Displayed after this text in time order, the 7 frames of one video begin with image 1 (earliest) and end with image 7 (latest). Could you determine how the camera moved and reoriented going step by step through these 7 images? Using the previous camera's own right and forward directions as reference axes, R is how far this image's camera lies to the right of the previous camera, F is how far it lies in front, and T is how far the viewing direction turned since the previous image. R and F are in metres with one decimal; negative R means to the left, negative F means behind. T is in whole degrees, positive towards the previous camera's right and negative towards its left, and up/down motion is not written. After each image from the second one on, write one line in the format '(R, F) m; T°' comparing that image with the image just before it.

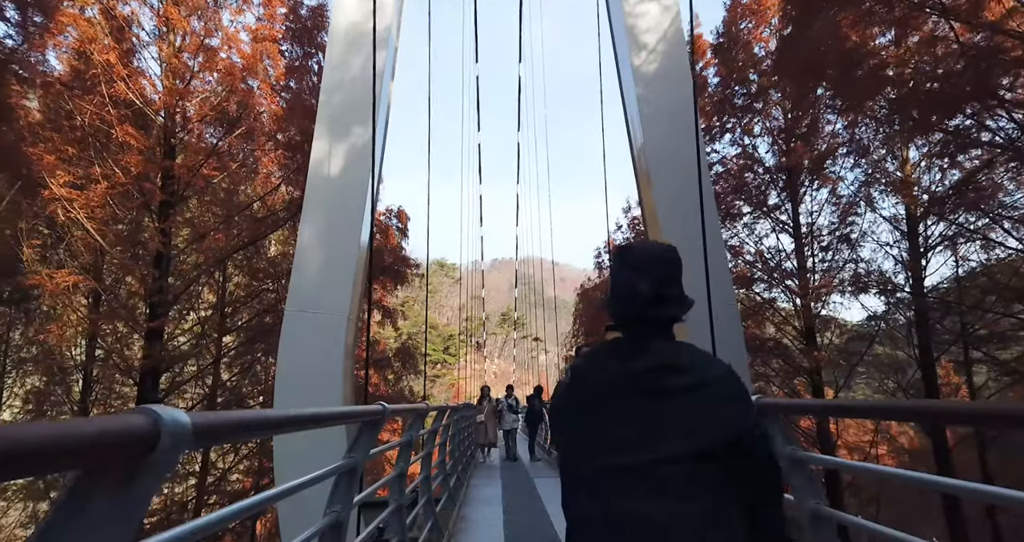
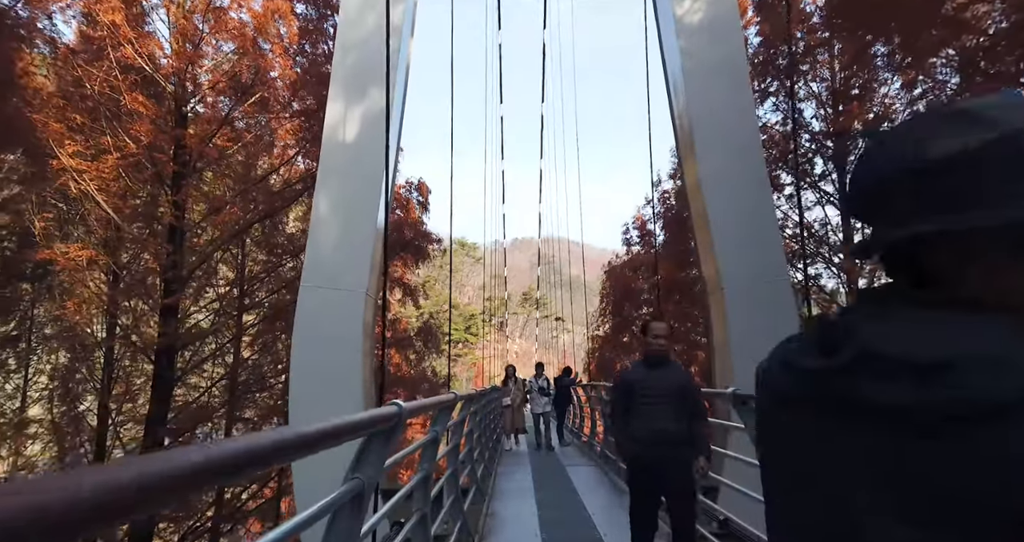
(-0.1, +0.4) m; -2°
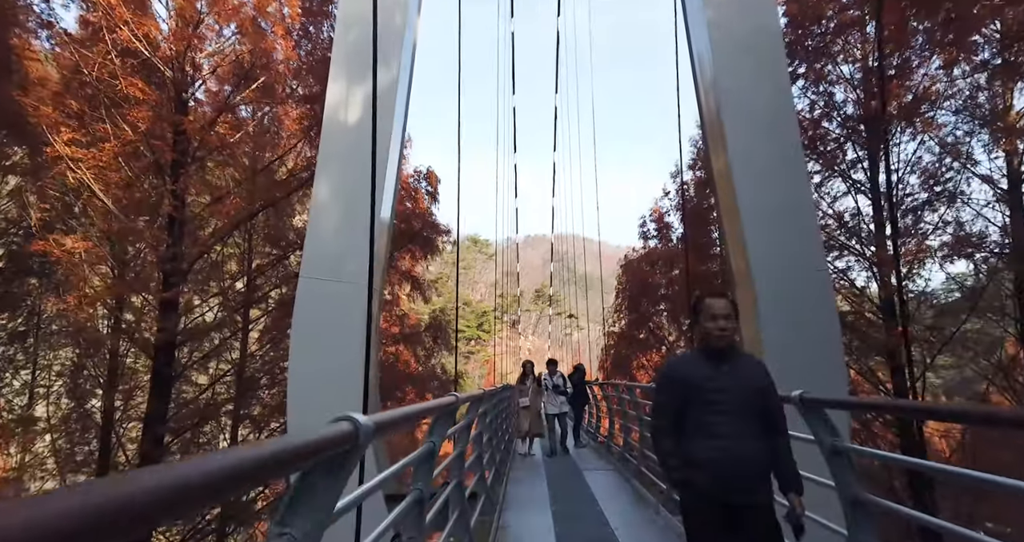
(0.0, +0.4) m; -1°
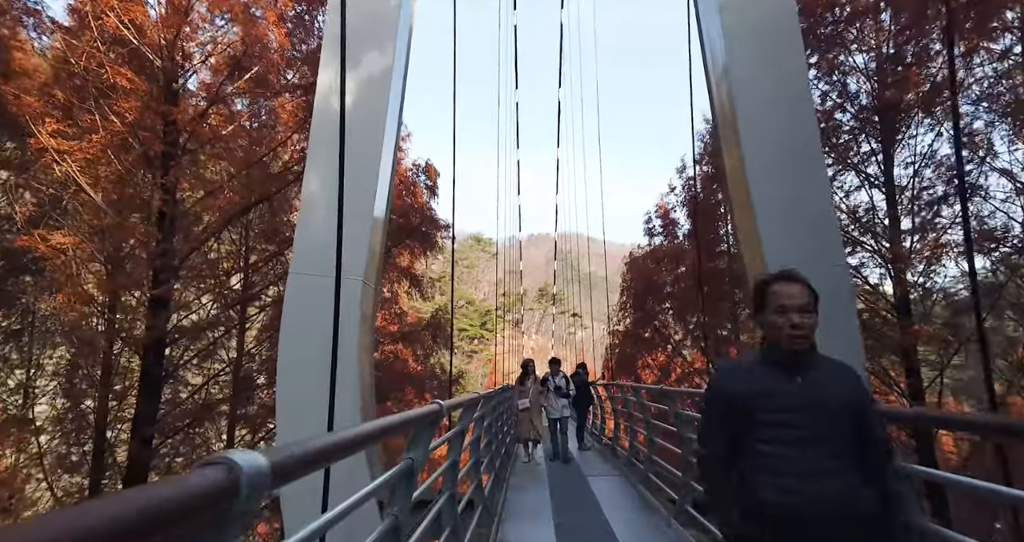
(0.0, +0.3) m; 0°
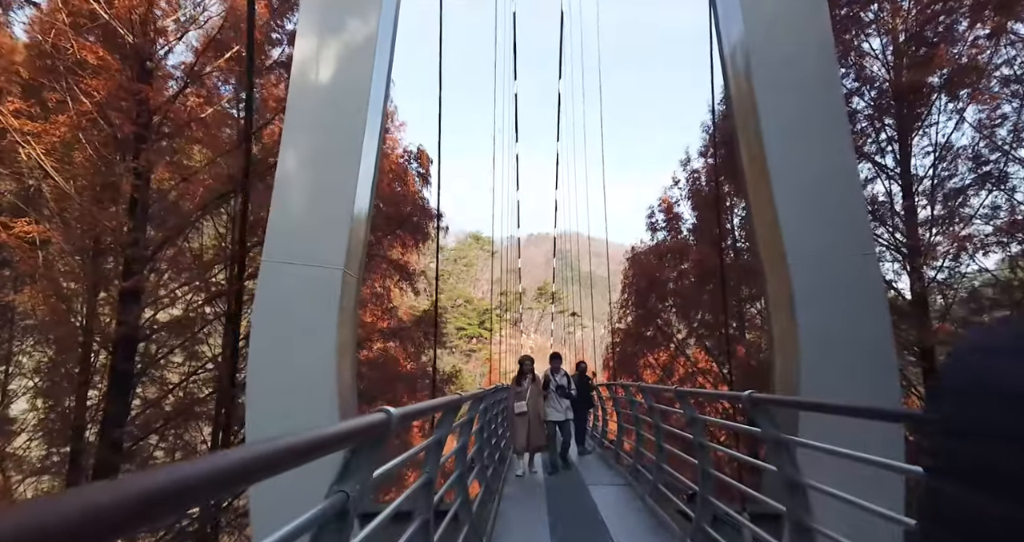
(0.0, +0.4) m; 0°
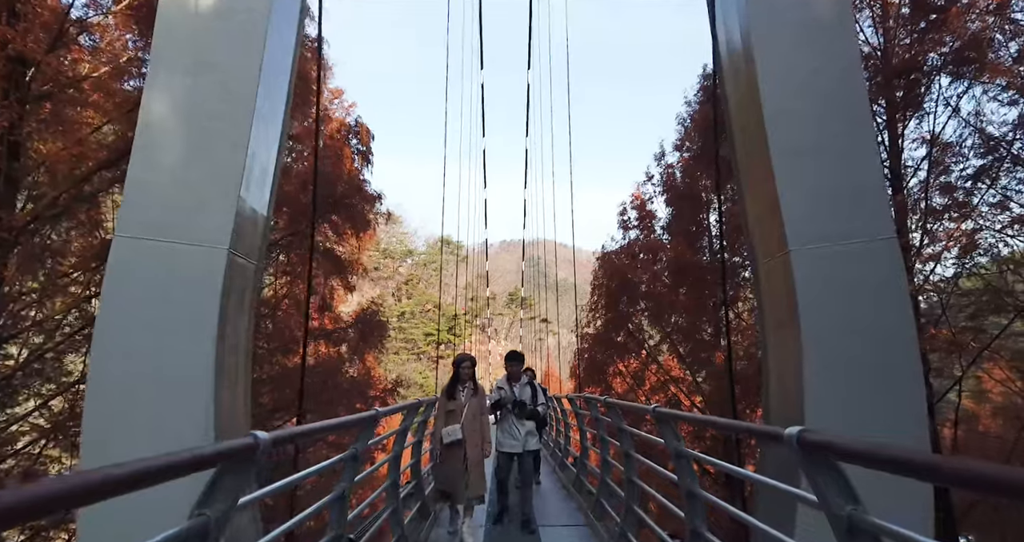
(+0.2, +0.9) m; +3°
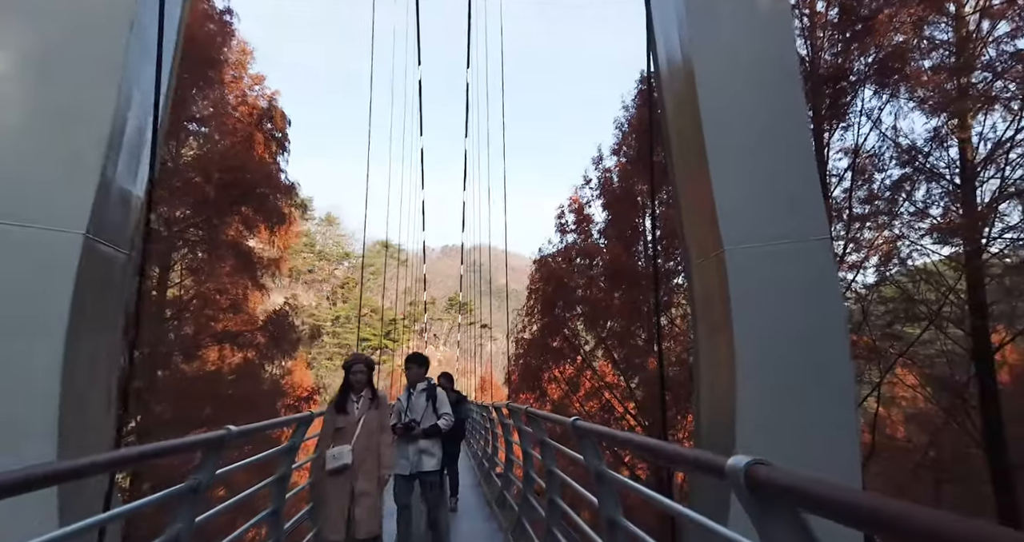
(+0.1, +0.3) m; +6°
